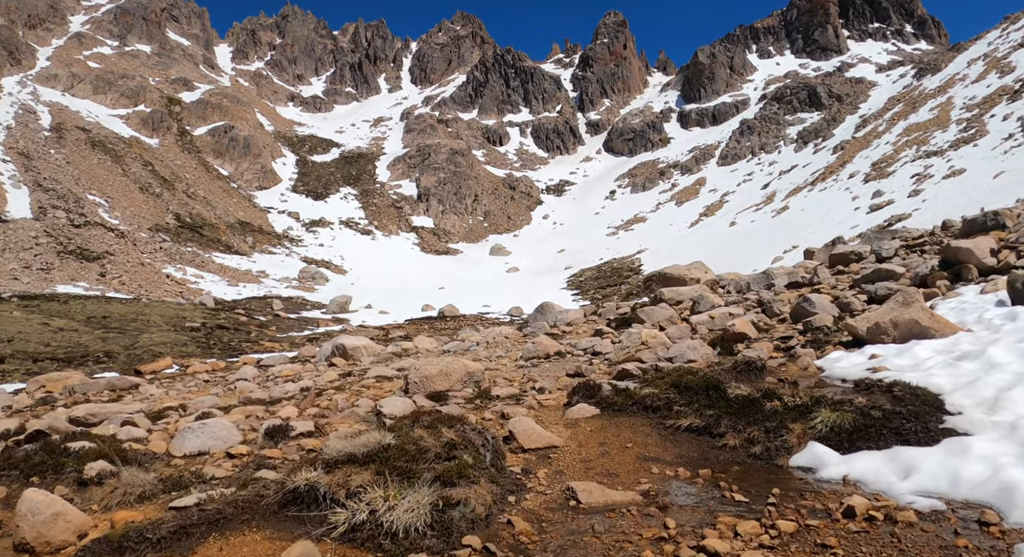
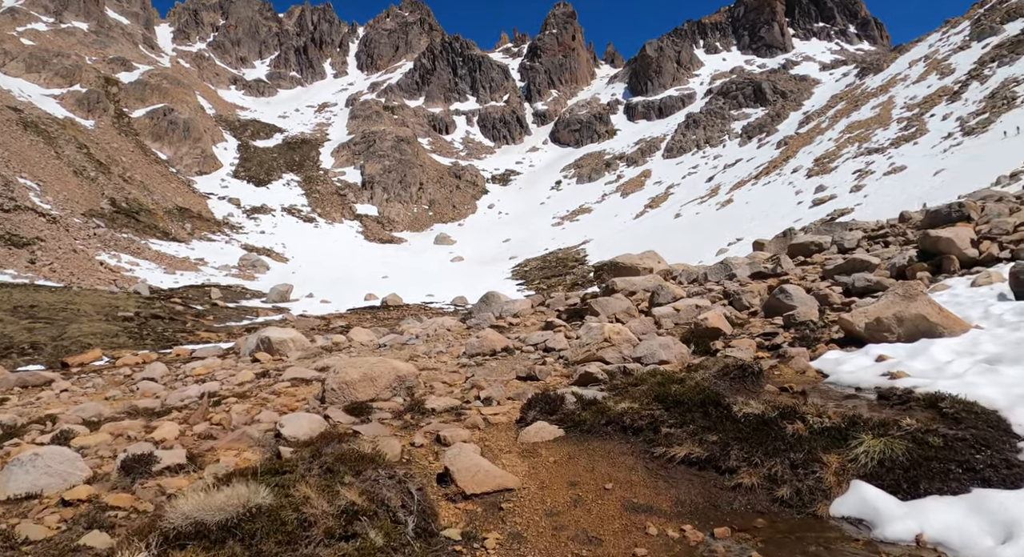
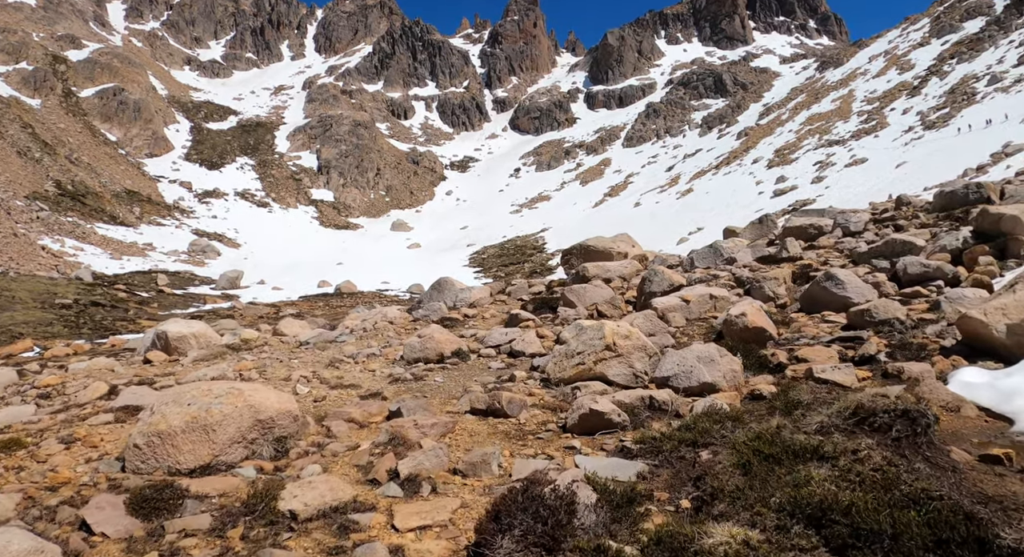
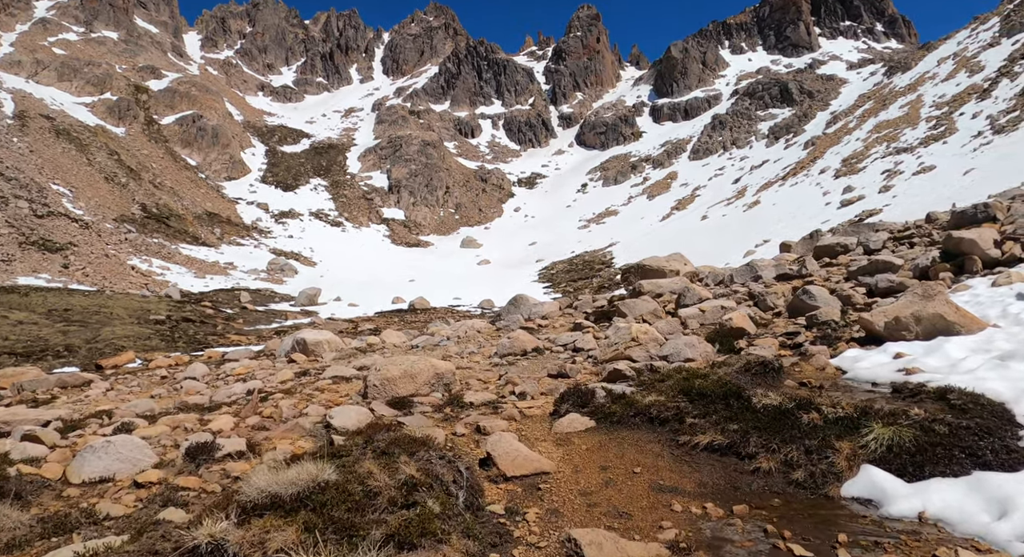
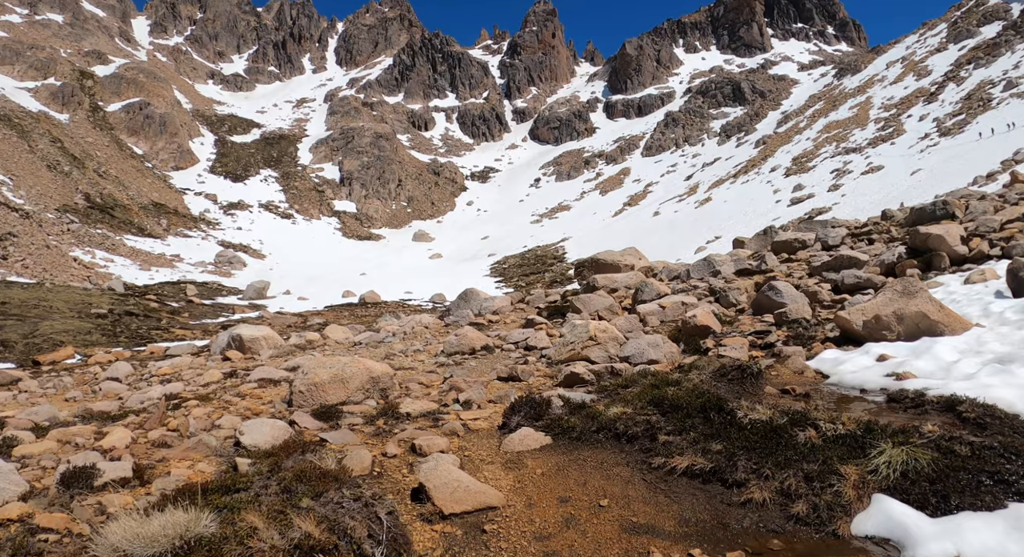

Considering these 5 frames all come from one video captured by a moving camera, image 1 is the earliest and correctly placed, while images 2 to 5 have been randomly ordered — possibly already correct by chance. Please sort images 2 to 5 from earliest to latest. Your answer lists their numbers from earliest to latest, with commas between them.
4, 2, 5, 3
